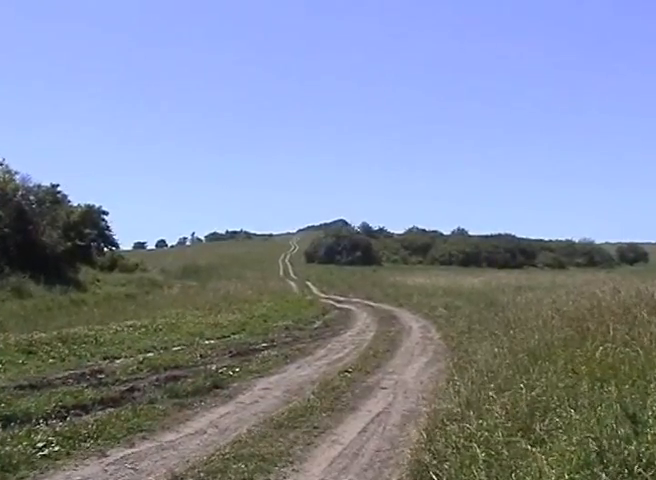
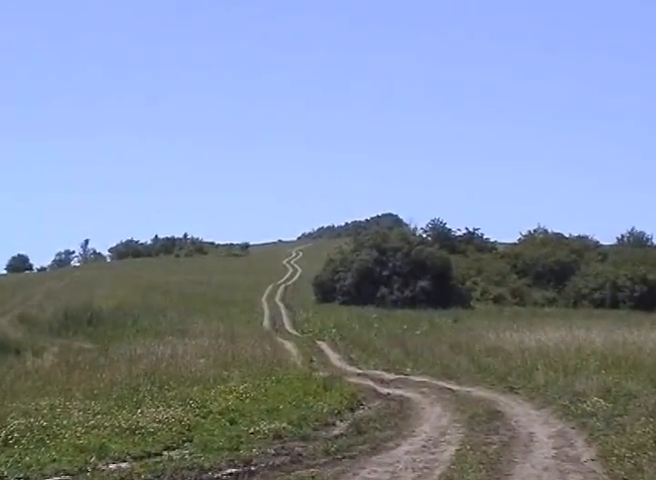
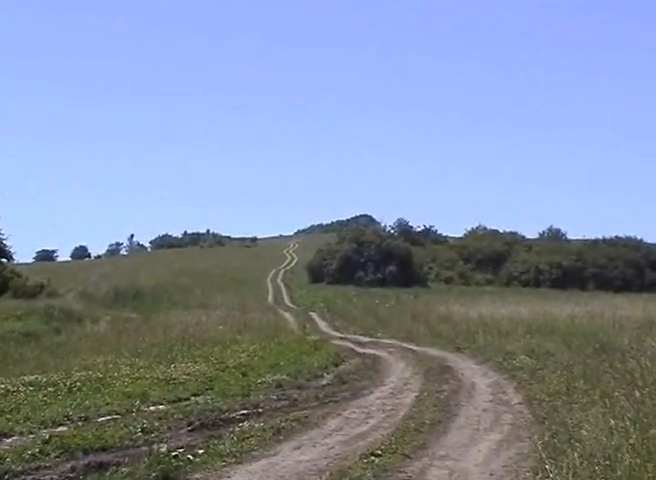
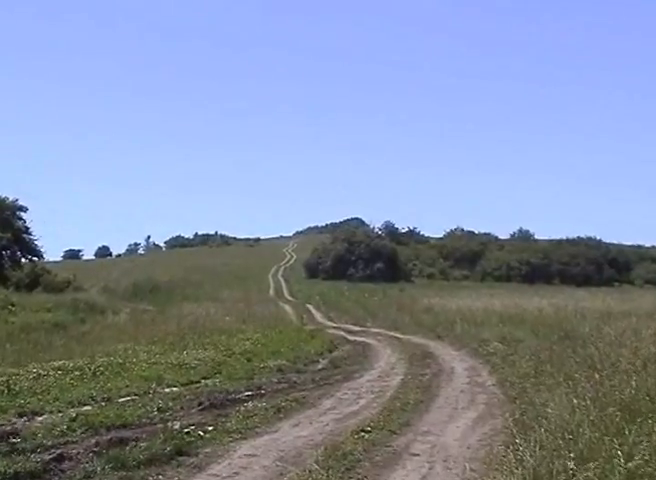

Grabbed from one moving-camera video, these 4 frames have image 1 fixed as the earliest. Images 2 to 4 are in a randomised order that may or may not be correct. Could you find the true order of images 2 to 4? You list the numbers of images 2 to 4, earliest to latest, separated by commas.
4, 3, 2
